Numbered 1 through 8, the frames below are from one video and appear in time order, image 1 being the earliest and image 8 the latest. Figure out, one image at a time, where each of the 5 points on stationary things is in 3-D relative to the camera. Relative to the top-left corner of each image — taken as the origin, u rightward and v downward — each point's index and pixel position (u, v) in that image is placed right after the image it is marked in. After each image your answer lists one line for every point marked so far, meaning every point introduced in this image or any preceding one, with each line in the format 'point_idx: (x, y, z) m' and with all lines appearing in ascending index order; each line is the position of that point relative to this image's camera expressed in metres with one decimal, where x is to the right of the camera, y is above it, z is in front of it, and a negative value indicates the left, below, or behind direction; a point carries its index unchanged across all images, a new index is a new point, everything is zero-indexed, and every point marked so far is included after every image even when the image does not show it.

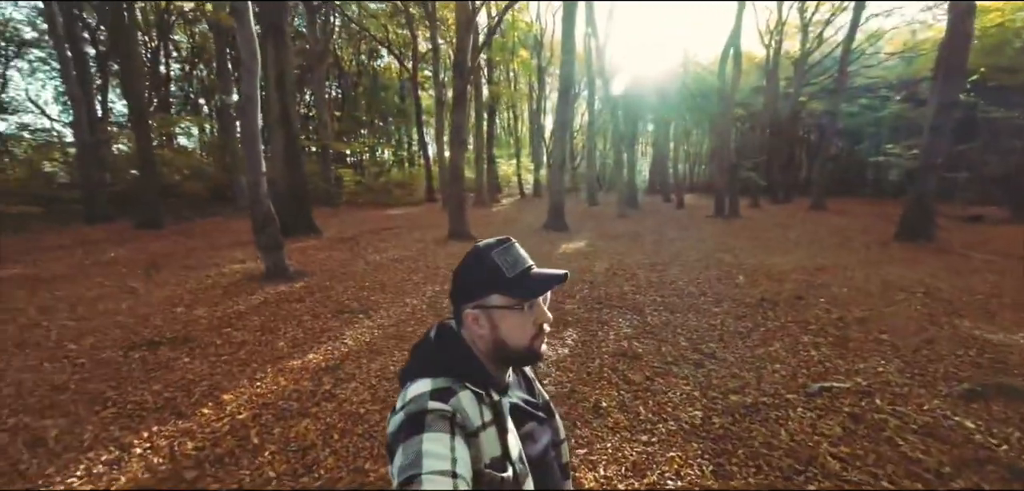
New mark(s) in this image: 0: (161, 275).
0: (-7.5, -0.7, +8.5) m
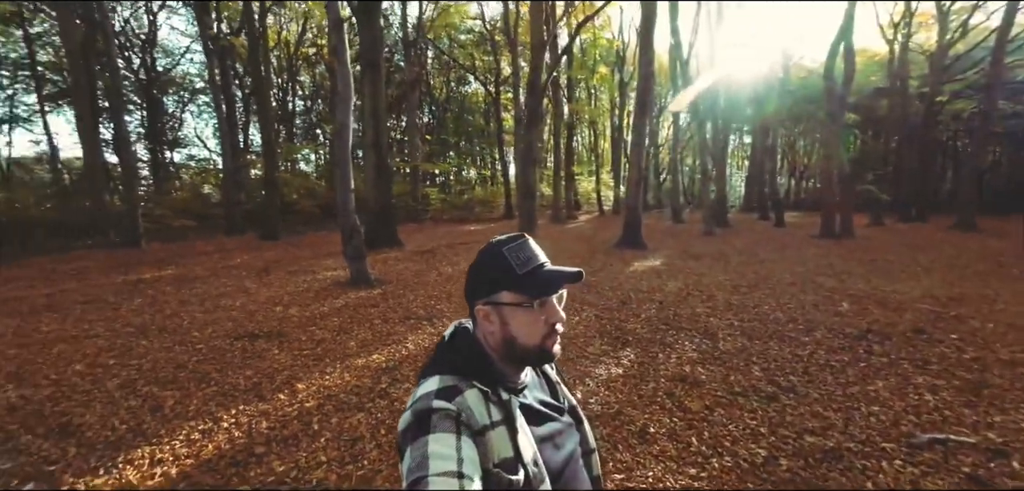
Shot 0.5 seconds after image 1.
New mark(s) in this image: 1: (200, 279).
0: (-6.0, -0.9, +9.8) m
1: (-8.1, -0.9, +10.3) m
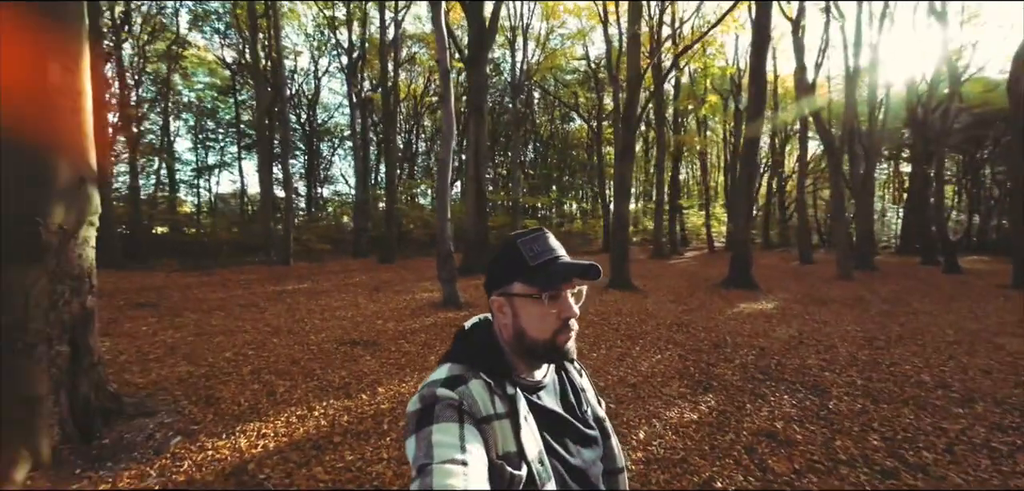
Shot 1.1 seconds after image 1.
0: (-3.8, -1.5, +11.1) m
1: (-5.7, -1.5, +12.1) m
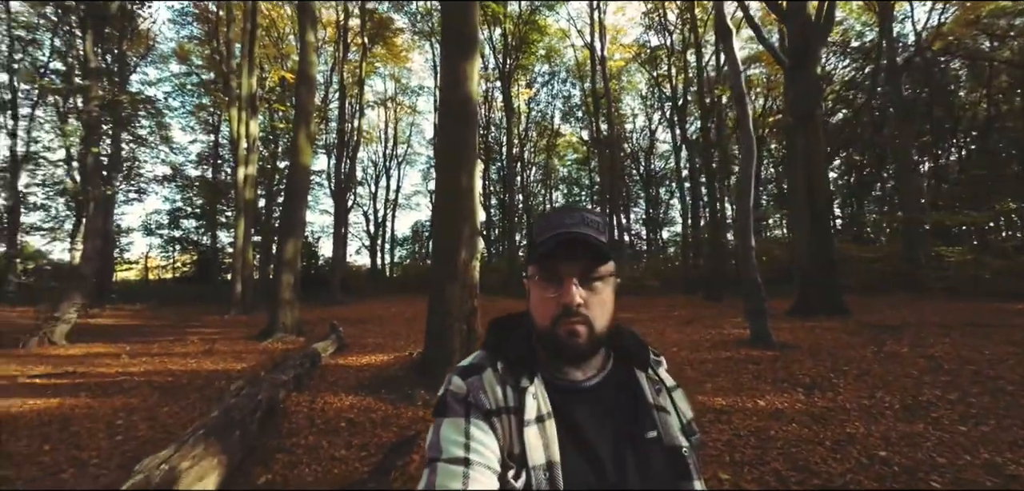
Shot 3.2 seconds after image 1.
0: (+5.0, -2.4, +11.3) m
1: (+4.4, -2.6, +13.4) m
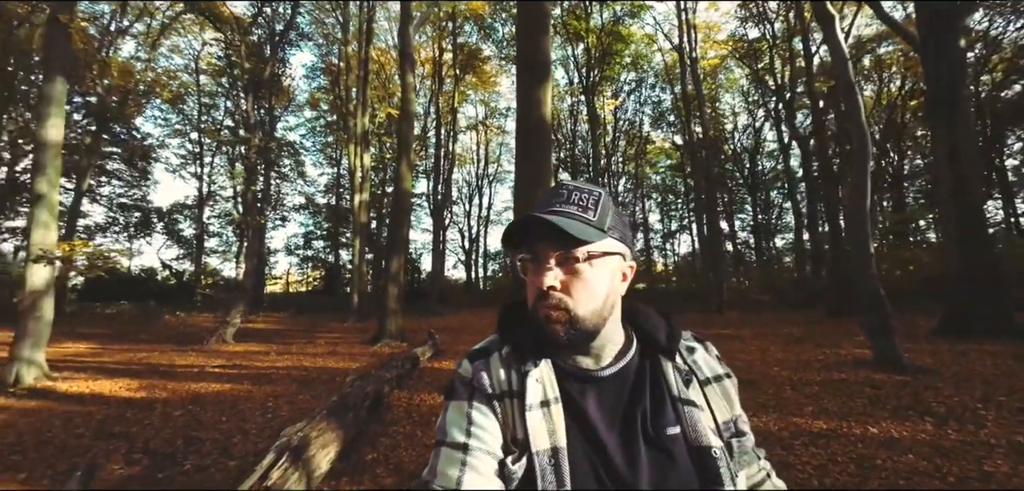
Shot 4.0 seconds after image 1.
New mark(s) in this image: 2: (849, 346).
0: (+7.3, -2.6, +10.2) m
1: (+7.2, -2.9, +12.3) m
2: (+8.3, -2.5, +9.7) m
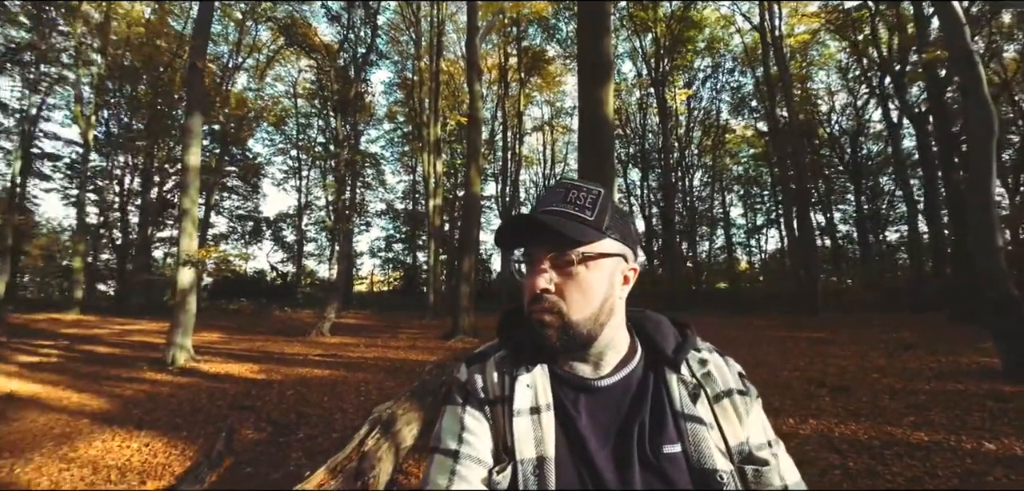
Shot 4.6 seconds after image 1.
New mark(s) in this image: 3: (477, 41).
0: (+8.9, -2.5, +9.1) m
1: (+9.2, -2.8, +11.1) m
2: (+9.8, -2.3, +8.4) m
3: (-1.4, +8.5, +16.2) m
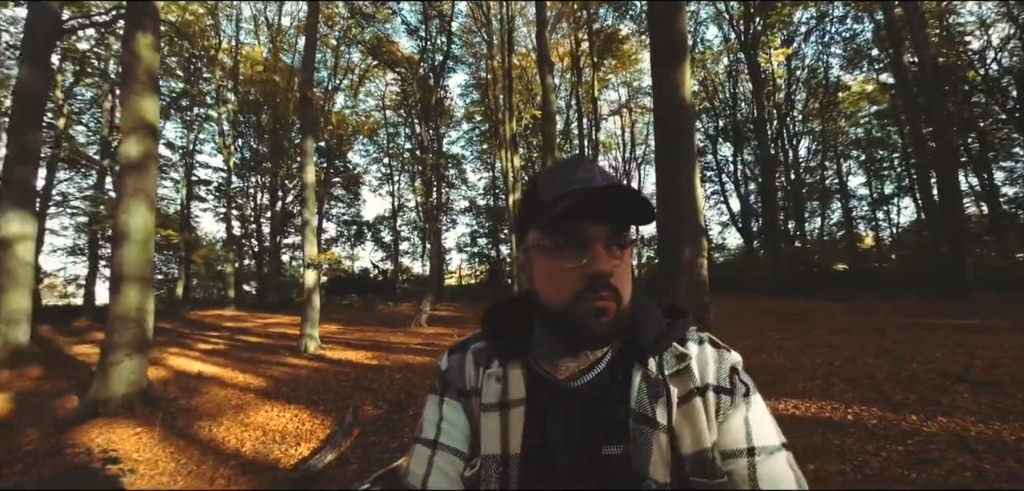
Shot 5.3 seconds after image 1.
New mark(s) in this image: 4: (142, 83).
0: (+10.7, -1.8, +7.4) m
1: (+11.4, -2.1, +9.4) m
2: (+11.4, -1.6, +6.5) m
3: (+1.4, +8.8, +16.3) m
4: (-6.9, +3.1, +7.4) m
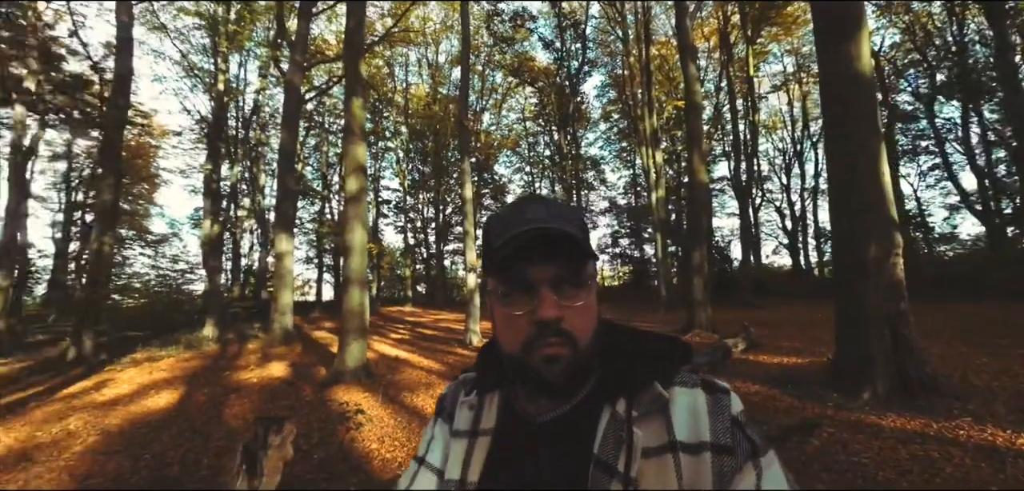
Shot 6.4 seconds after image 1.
0: (+12.8, -1.5, +3.7) m
1: (+14.1, -1.7, +5.3) m
2: (+13.2, -1.3, +2.7) m
3: (+6.8, +8.8, +15.4) m
4: (-3.9, +2.8, +9.9) m
